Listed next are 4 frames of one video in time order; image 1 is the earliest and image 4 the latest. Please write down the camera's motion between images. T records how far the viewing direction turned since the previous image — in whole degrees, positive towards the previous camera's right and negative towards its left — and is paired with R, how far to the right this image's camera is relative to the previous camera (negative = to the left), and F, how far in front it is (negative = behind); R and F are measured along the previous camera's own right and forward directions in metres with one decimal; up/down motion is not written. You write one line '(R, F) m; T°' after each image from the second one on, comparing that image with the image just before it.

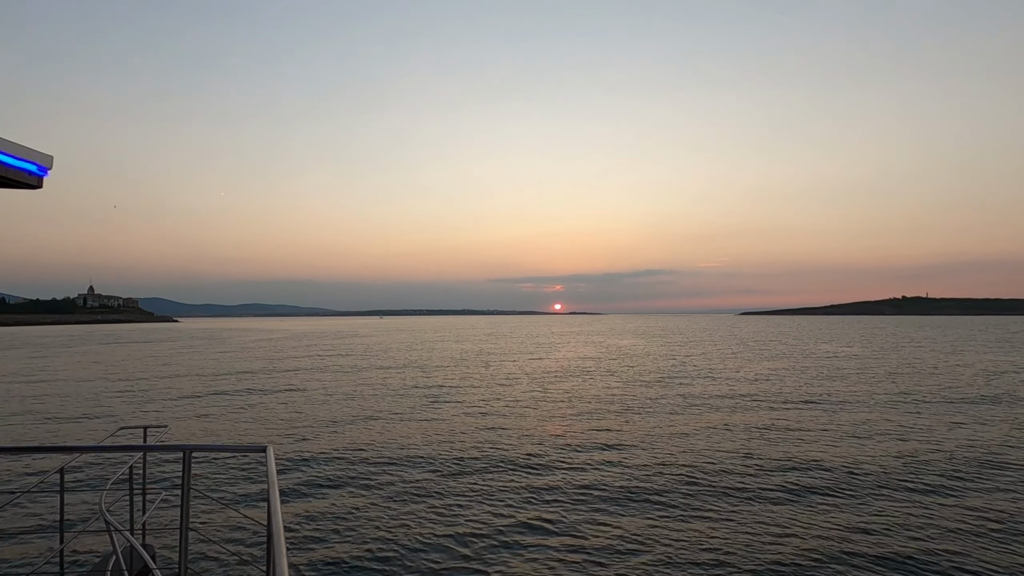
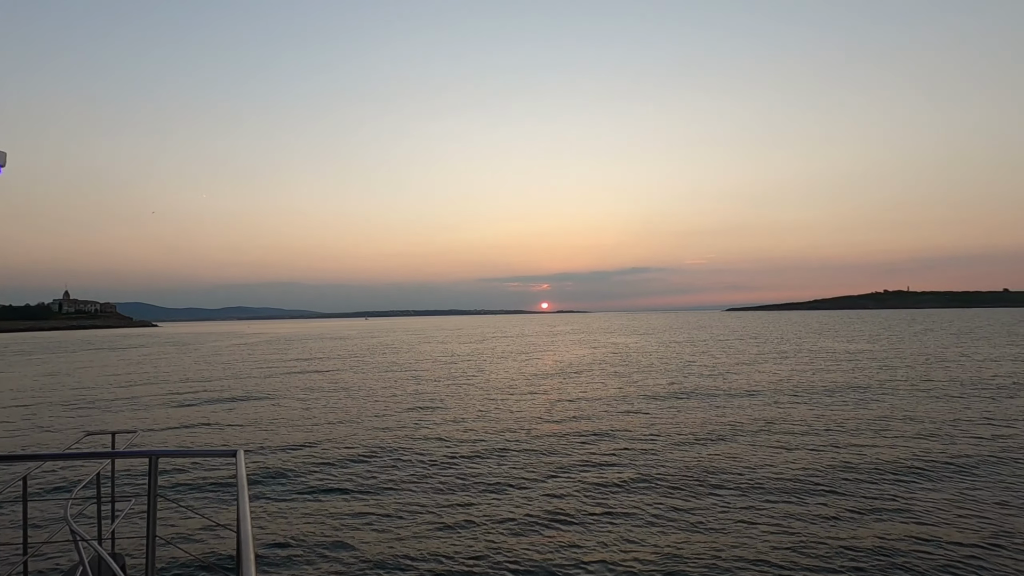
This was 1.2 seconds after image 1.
(0.0, +0.5) m; +1°
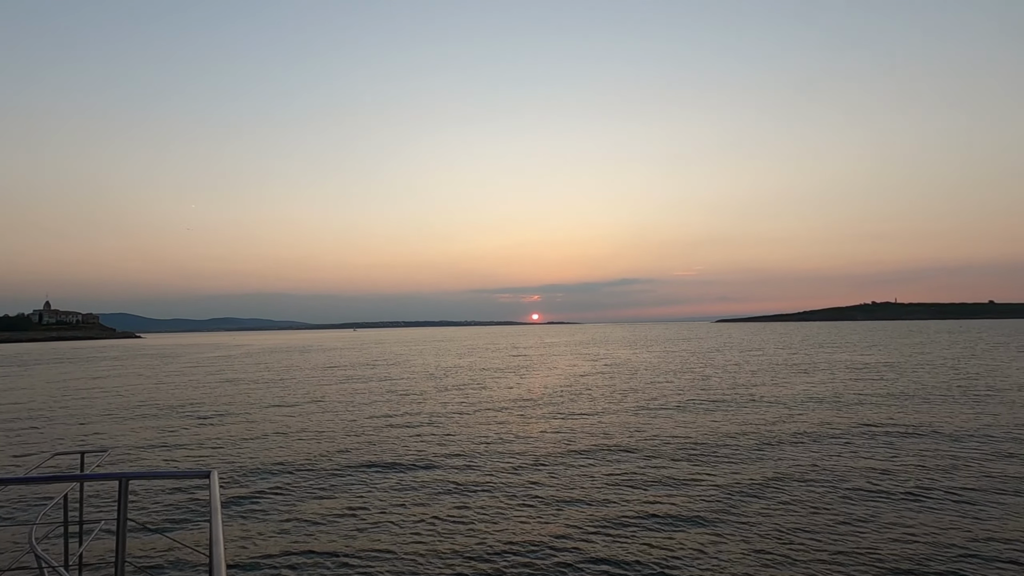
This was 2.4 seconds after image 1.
(-0.1, +0.4) m; +1°
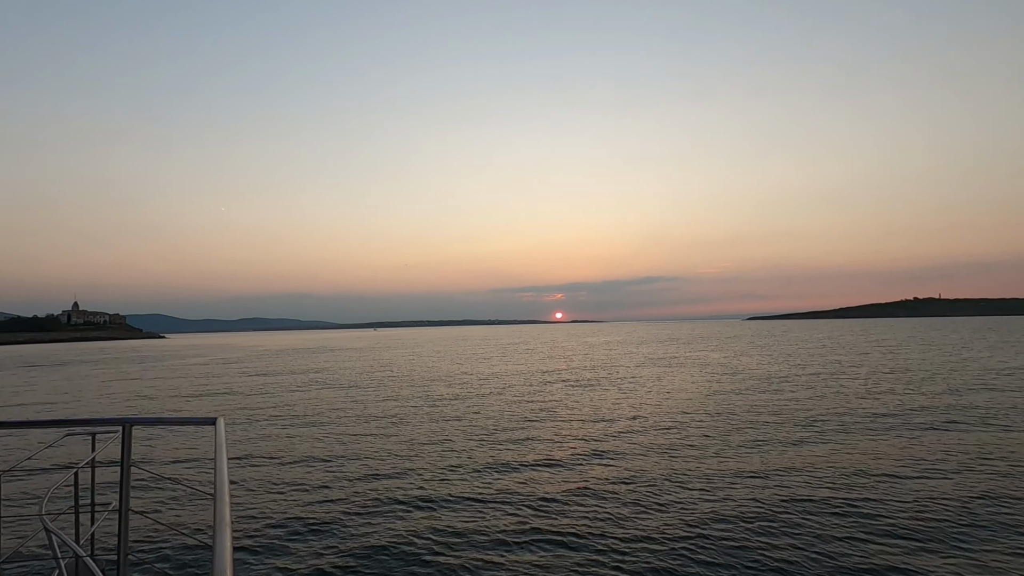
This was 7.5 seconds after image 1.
(-0.4, +1.2) m; -2°
